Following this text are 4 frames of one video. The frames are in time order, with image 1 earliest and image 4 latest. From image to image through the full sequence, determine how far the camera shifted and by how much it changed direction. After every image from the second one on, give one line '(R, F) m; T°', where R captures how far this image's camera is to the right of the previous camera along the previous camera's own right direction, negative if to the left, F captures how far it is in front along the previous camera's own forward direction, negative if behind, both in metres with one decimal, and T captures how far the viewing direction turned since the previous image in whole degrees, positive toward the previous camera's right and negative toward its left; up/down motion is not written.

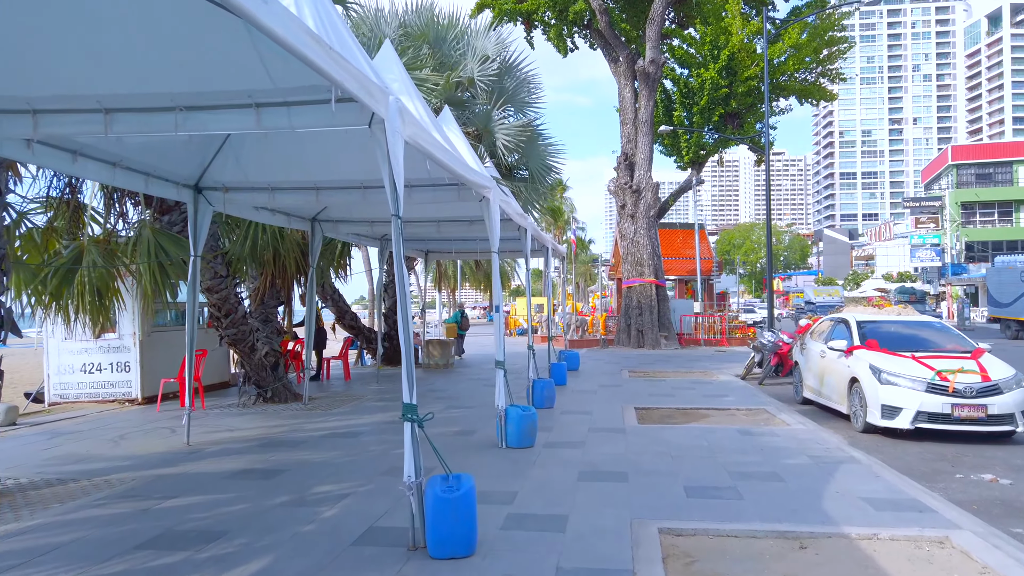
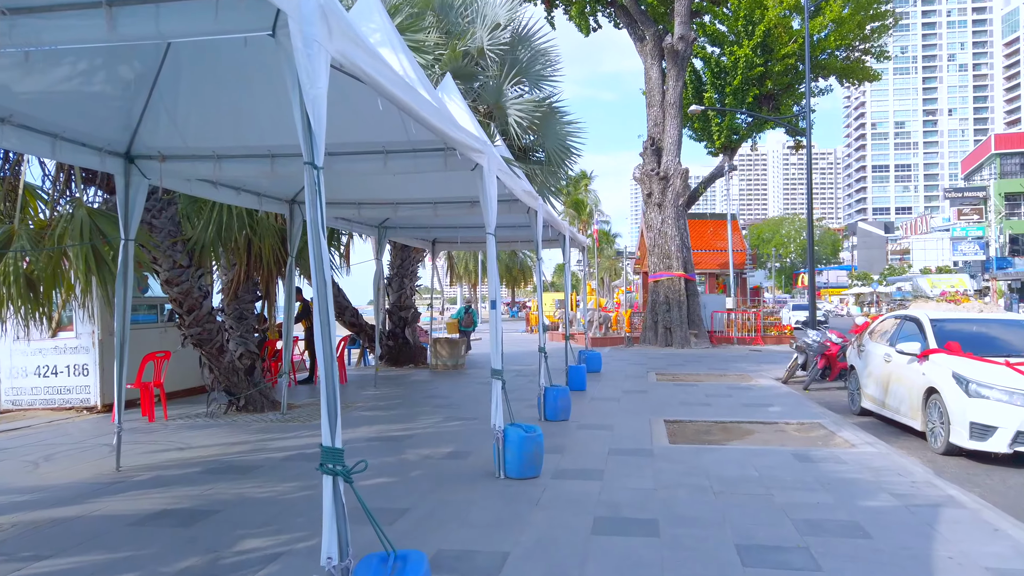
(+0.2, +1.6) m; -2°
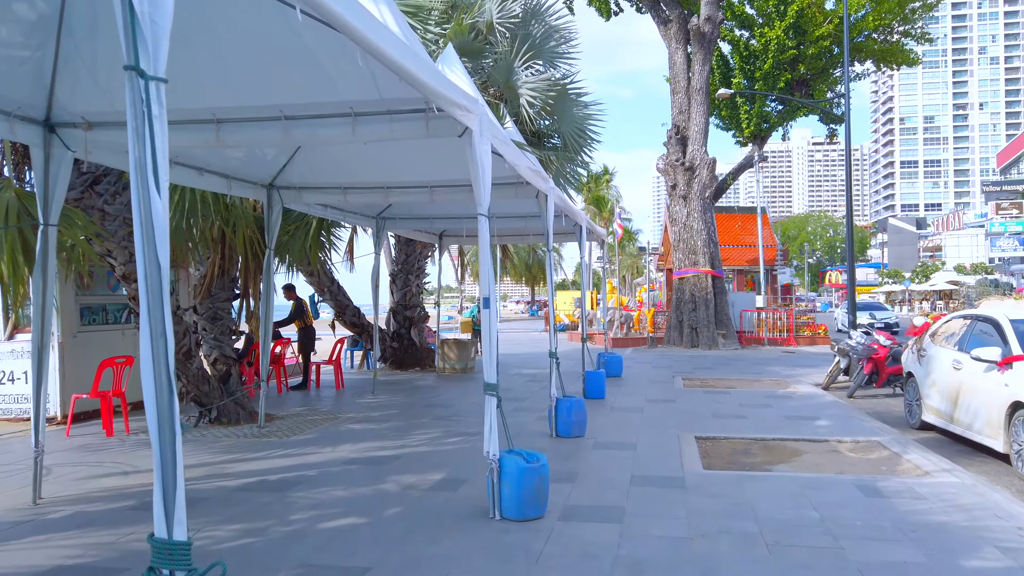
(+0.2, +1.3) m; -2°
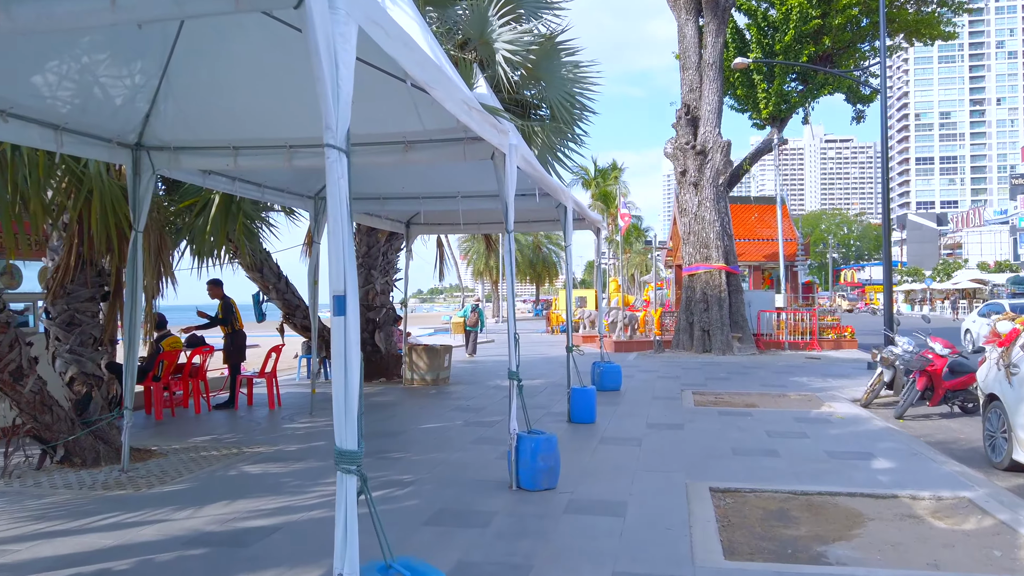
(+0.5, +2.3) m; -1°
